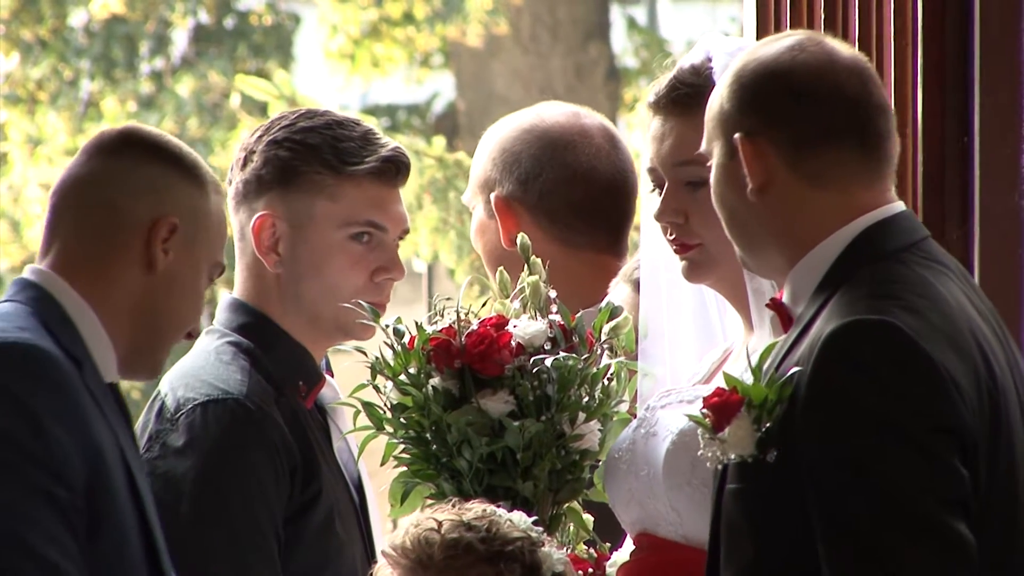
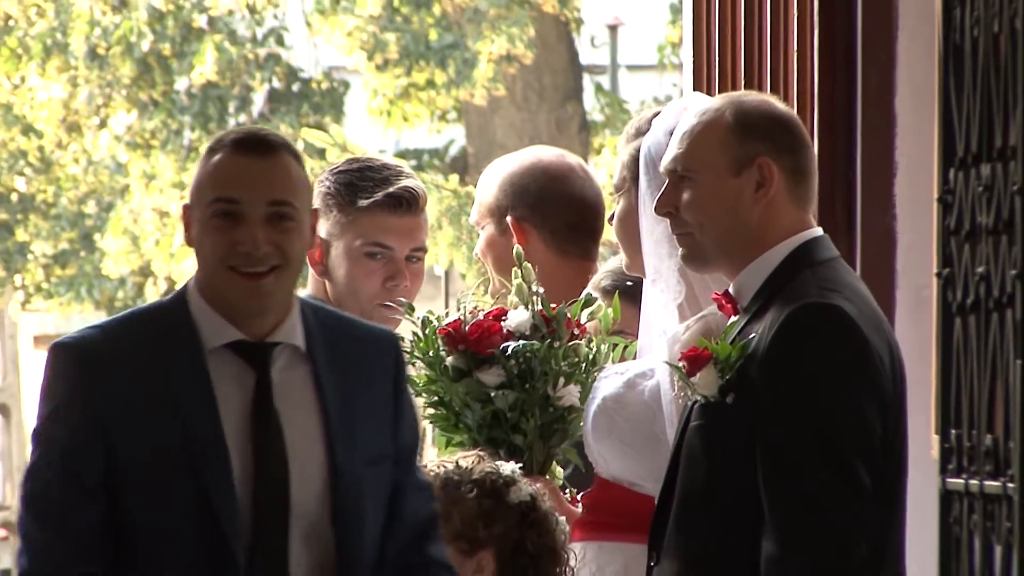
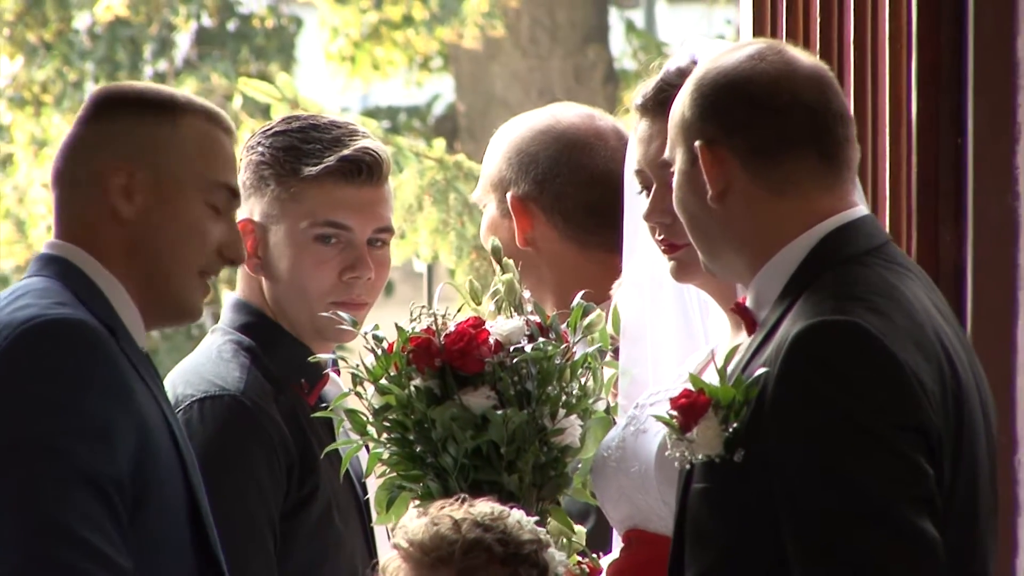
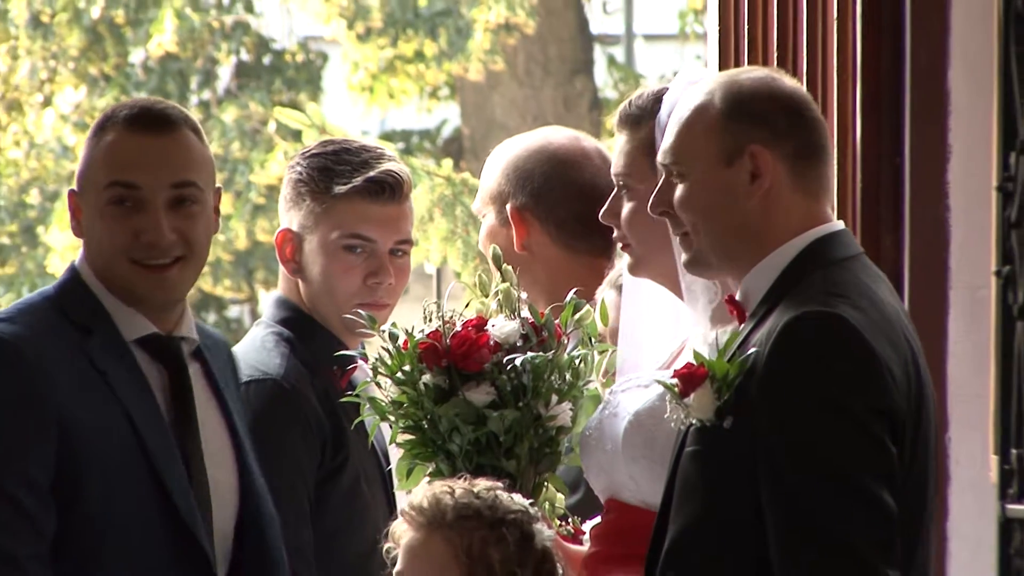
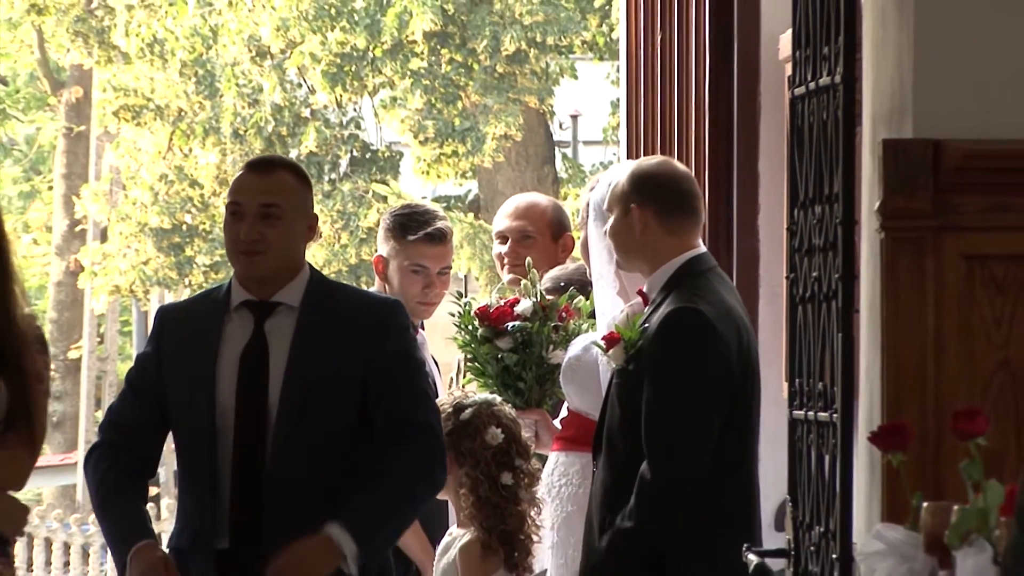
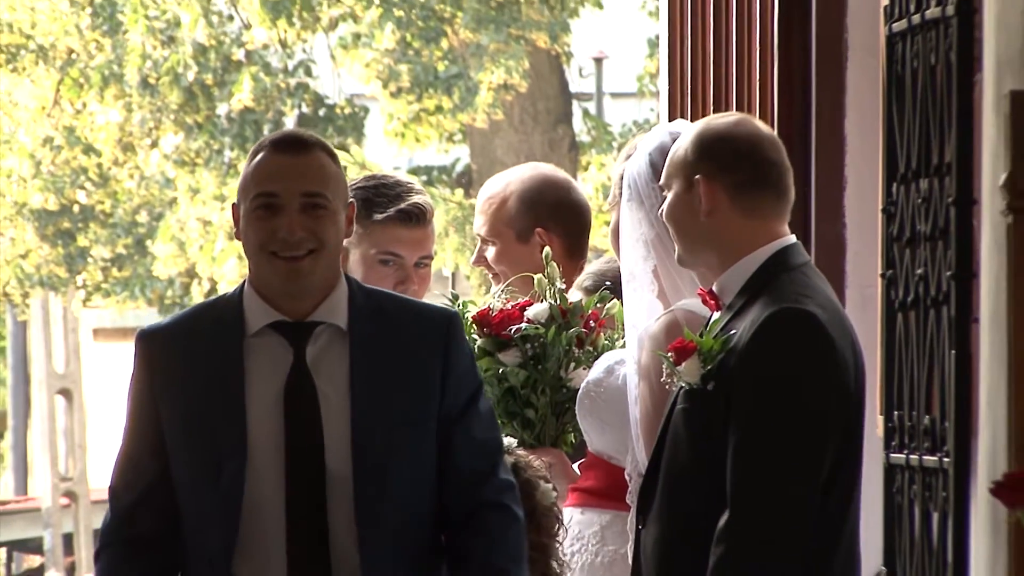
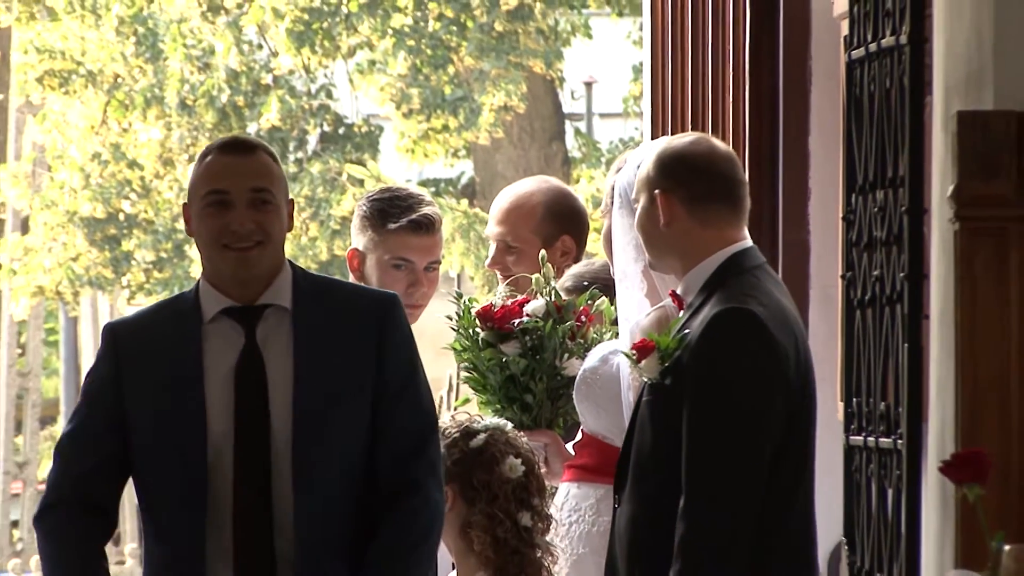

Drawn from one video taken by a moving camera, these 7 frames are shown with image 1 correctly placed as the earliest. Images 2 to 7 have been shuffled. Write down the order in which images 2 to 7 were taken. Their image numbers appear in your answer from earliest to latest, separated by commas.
3, 4, 2, 6, 7, 5
